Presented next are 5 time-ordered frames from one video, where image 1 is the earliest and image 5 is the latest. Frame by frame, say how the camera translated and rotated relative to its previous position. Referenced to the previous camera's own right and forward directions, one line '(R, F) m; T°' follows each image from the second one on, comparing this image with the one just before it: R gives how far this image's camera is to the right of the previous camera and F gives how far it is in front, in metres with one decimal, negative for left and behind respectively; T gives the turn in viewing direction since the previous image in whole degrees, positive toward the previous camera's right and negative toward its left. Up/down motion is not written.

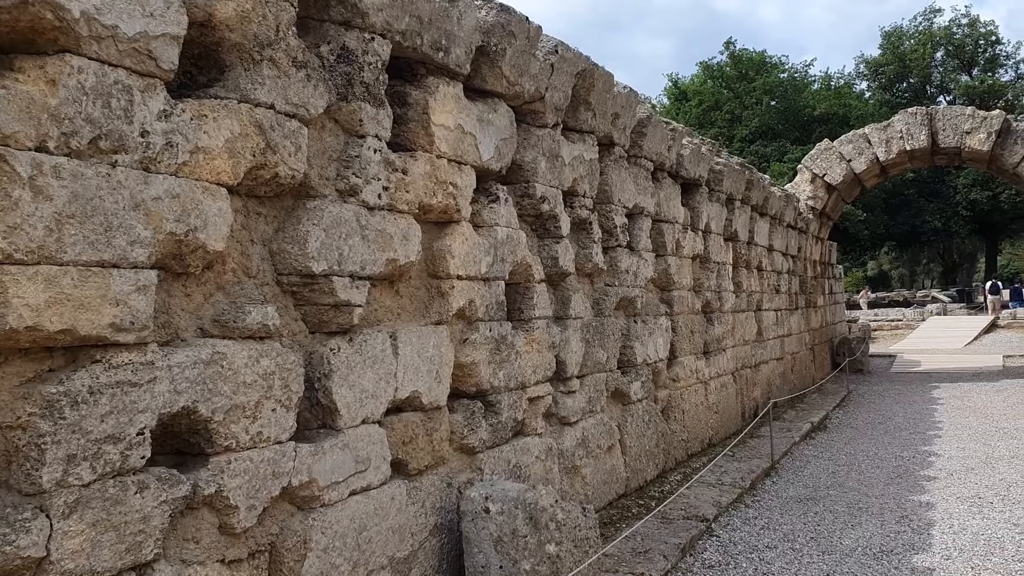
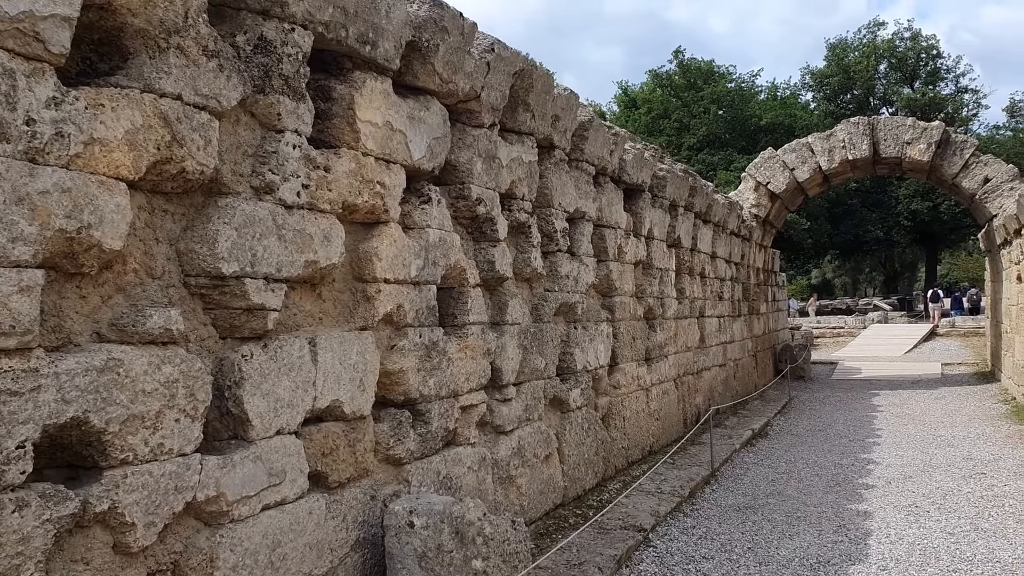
(+0.1, +0.2) m; +3°
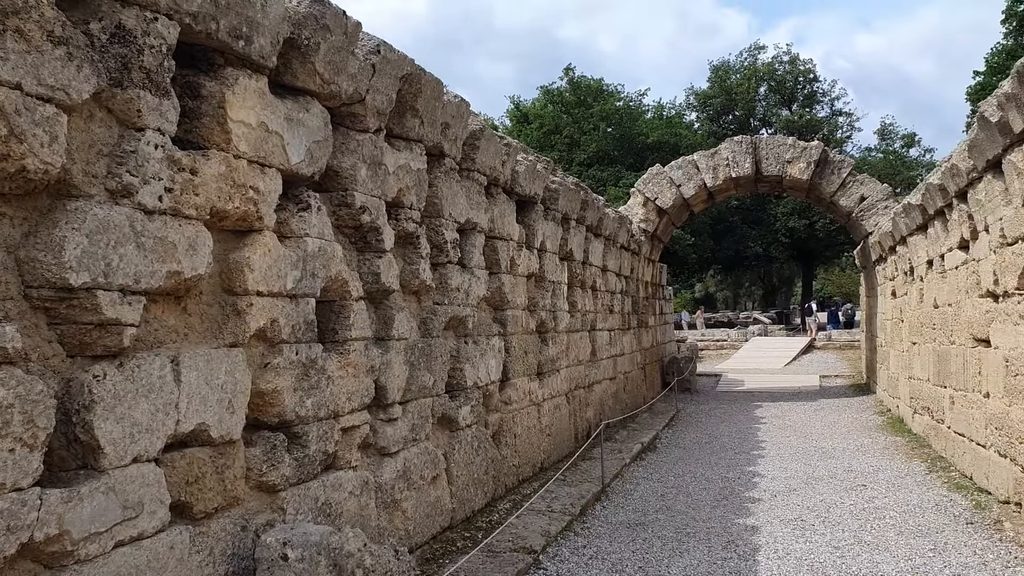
(0.0, +0.2) m; +7°
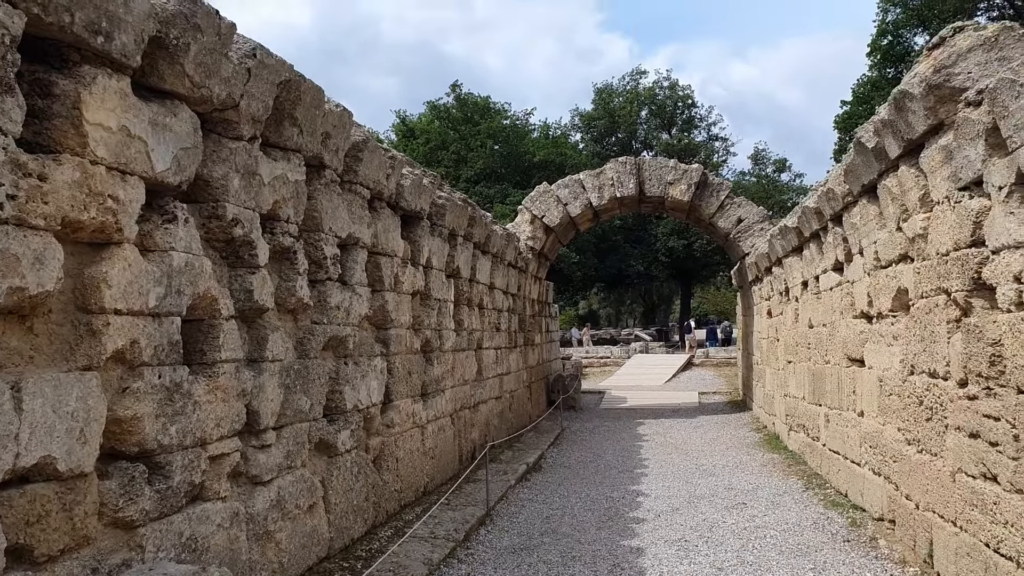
(0.0, +0.1) m; +8°
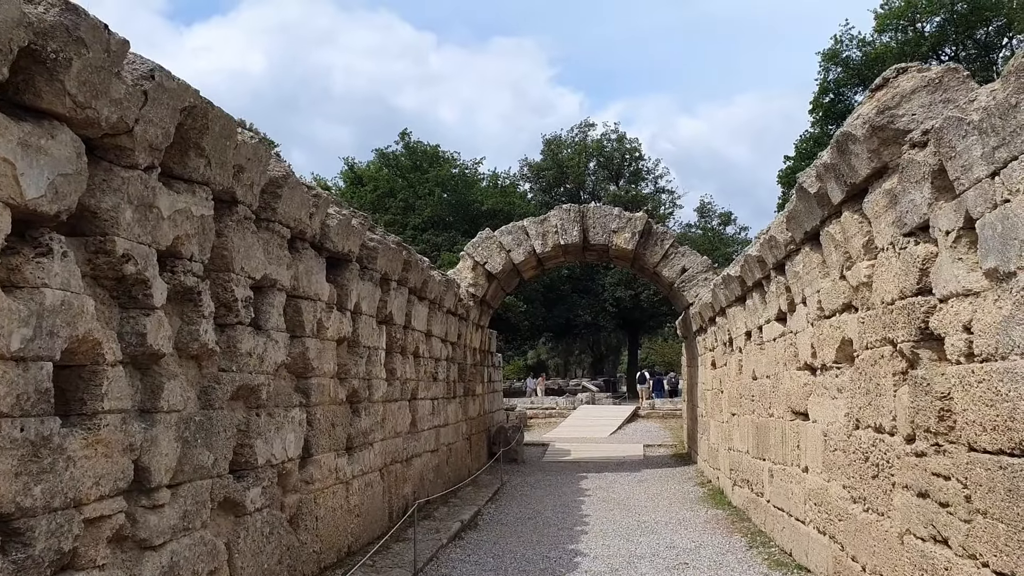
(+0.1, +0.3) m; +3°
